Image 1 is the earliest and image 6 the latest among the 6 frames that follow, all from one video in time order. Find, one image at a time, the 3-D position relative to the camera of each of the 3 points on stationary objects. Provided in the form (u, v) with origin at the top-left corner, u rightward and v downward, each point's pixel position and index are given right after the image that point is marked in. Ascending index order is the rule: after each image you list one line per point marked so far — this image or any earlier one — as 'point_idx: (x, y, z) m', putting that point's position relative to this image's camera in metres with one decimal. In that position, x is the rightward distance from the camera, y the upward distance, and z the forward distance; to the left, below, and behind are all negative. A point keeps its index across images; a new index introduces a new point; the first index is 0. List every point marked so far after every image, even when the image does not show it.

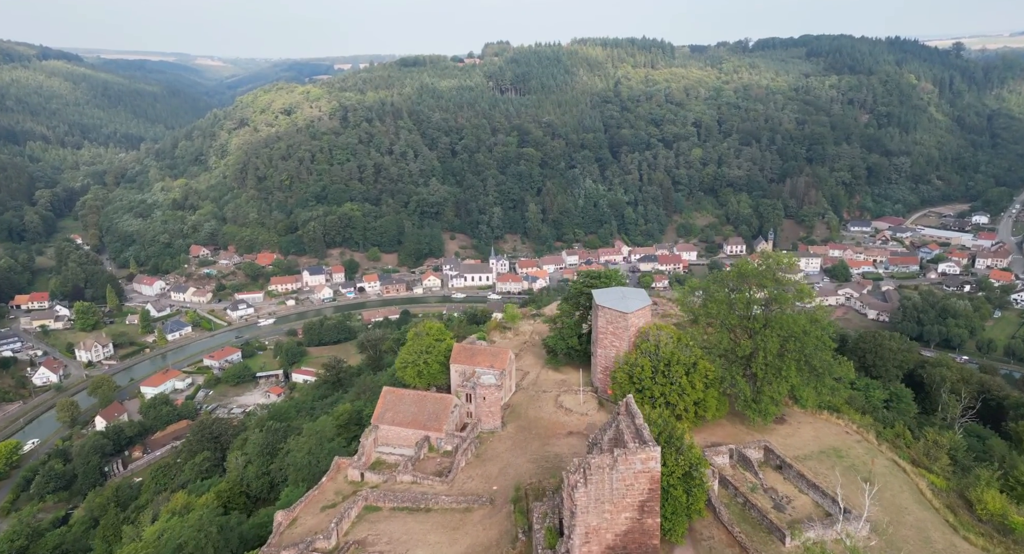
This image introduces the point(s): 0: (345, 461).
0: (-5.3, -5.7, +18.0) m
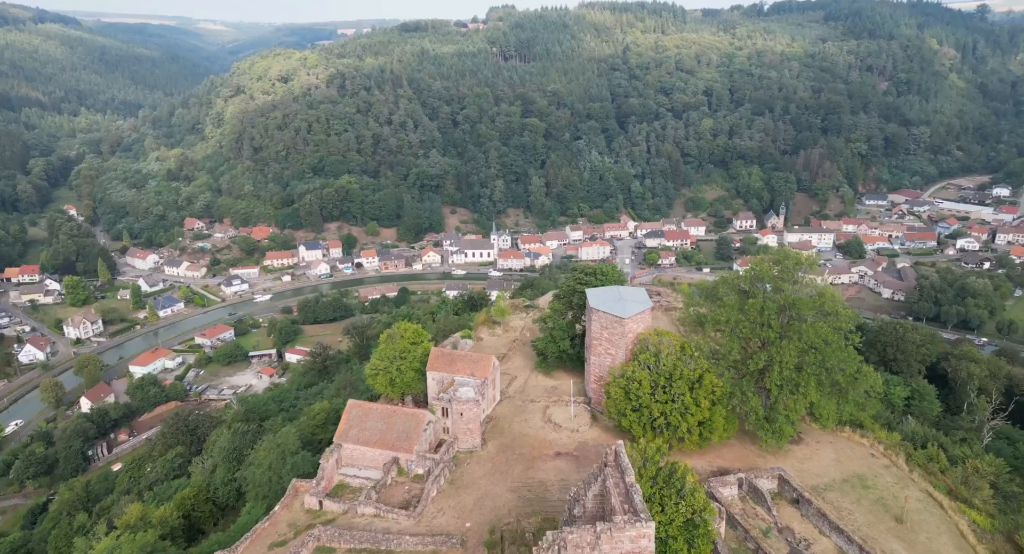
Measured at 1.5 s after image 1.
0: (-5.9, -5.7, +15.9) m
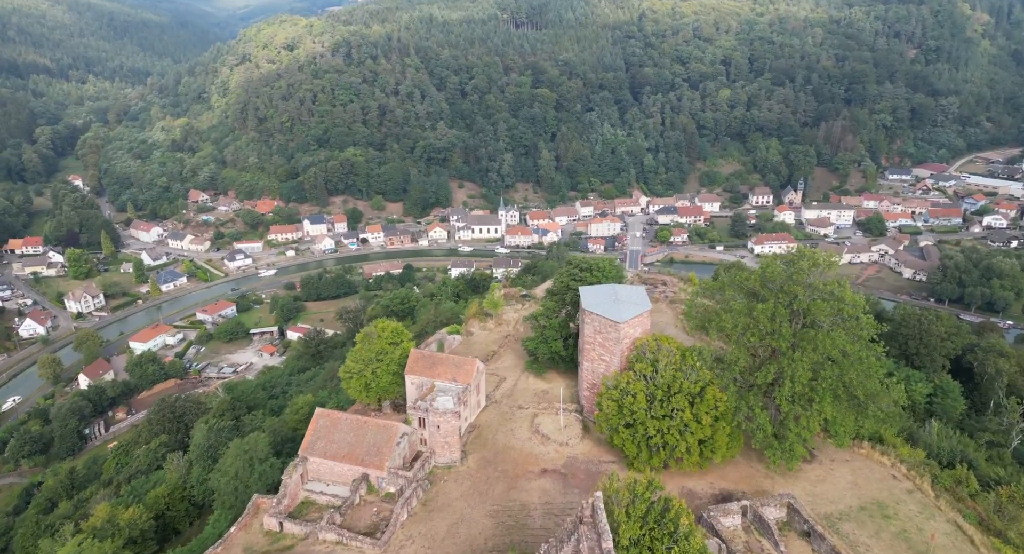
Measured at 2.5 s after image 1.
0: (-6.4, -5.7, +14.5) m
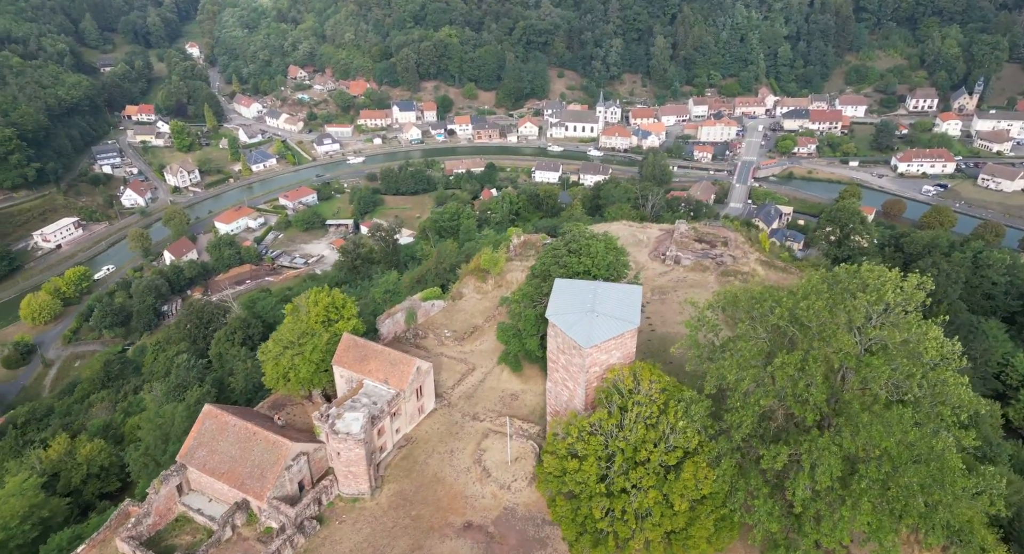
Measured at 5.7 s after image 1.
0: (-8.3, -5.1, +12.5) m
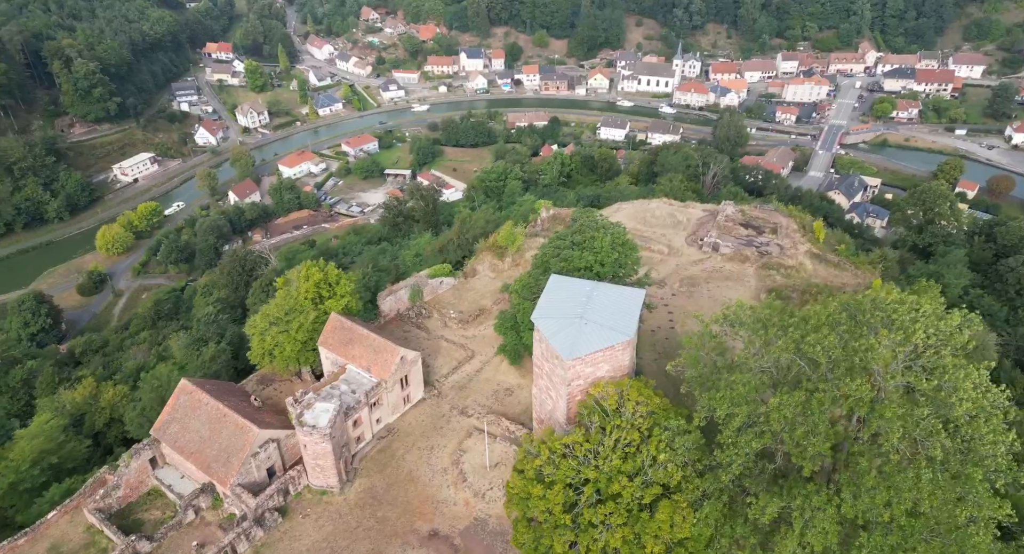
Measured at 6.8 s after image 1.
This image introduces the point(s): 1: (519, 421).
0: (-8.8, -4.3, +12.6) m
1: (+0.2, -3.3, +13.3) m
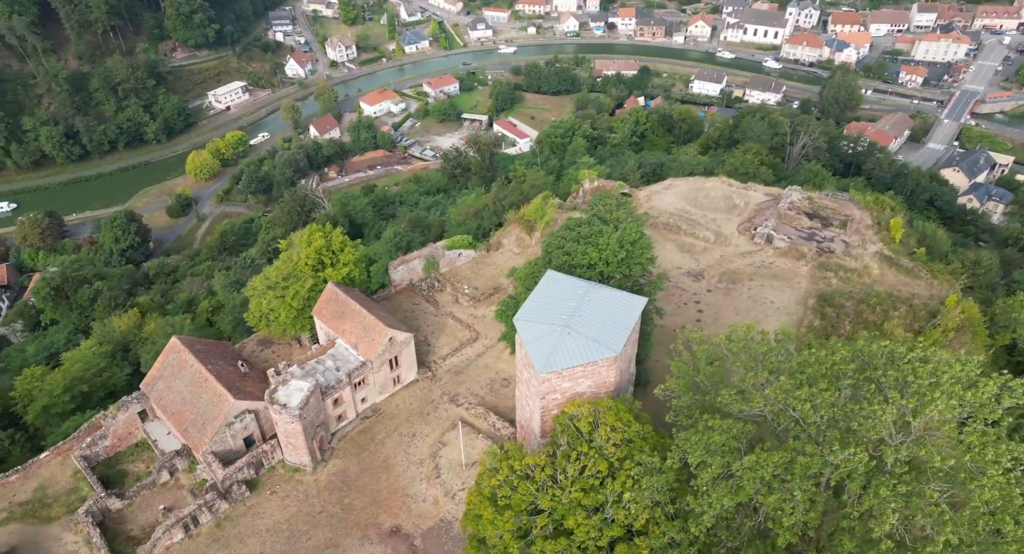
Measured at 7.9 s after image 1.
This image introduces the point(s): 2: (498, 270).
0: (-9.2, -3.2, +13.0) m
1: (-0.1, -3.1, +12.4) m
2: (-0.4, +0.2, +16.2) m
